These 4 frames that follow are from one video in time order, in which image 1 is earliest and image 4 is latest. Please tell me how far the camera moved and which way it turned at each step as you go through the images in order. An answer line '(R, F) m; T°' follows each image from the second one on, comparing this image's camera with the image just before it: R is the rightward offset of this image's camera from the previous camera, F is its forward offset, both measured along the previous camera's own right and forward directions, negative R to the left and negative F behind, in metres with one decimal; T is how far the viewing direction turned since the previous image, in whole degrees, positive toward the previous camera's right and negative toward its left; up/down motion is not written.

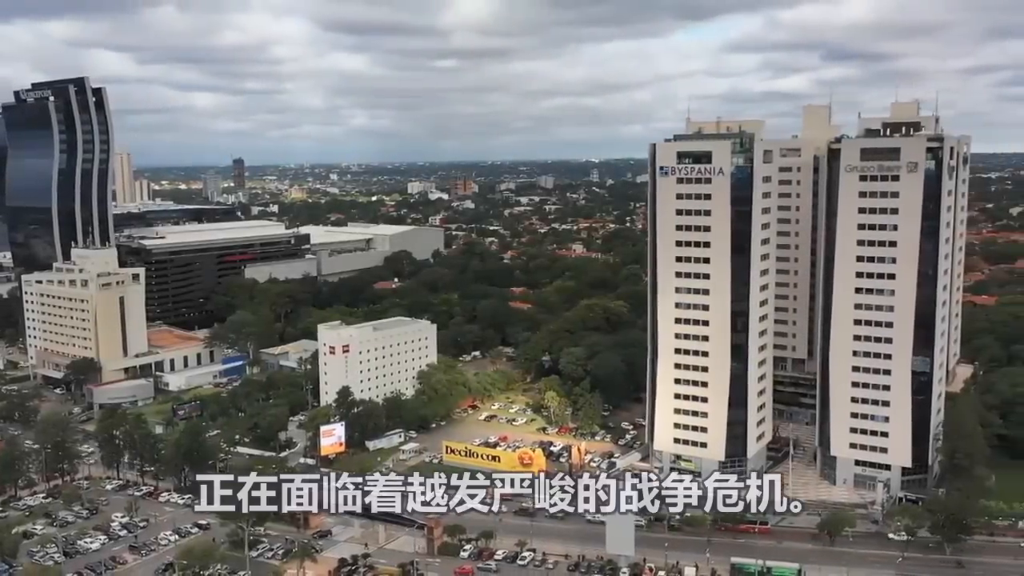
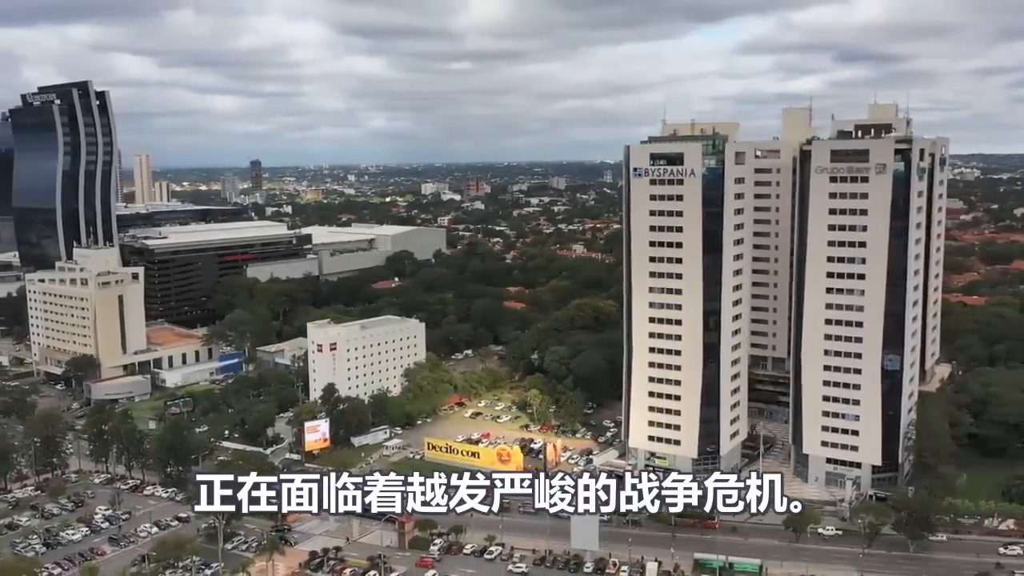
(+1.7, -0.4) m; -1°
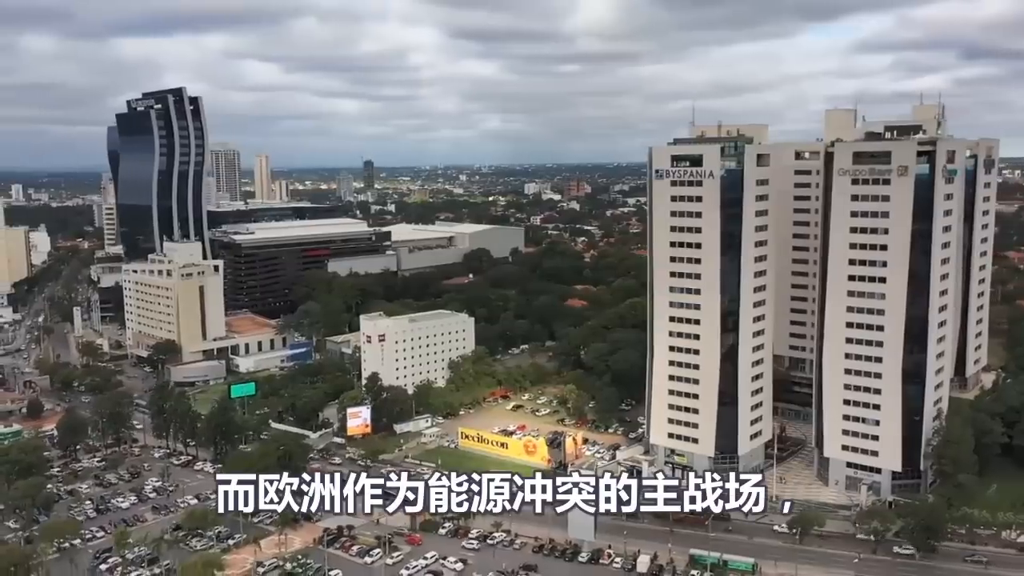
(+3.6, -0.5) m; -7°
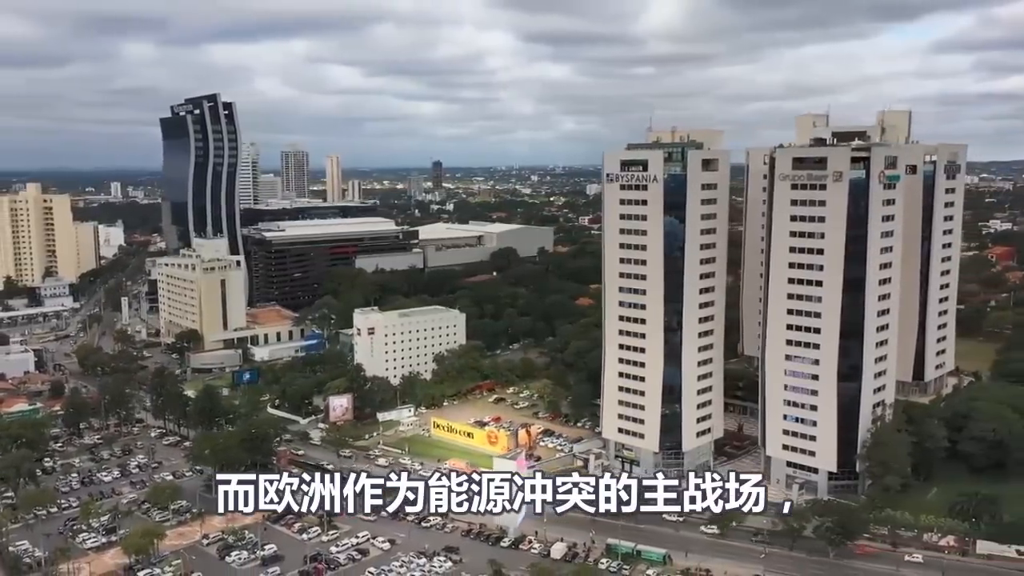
(+4.9, -0.9) m; -4°
